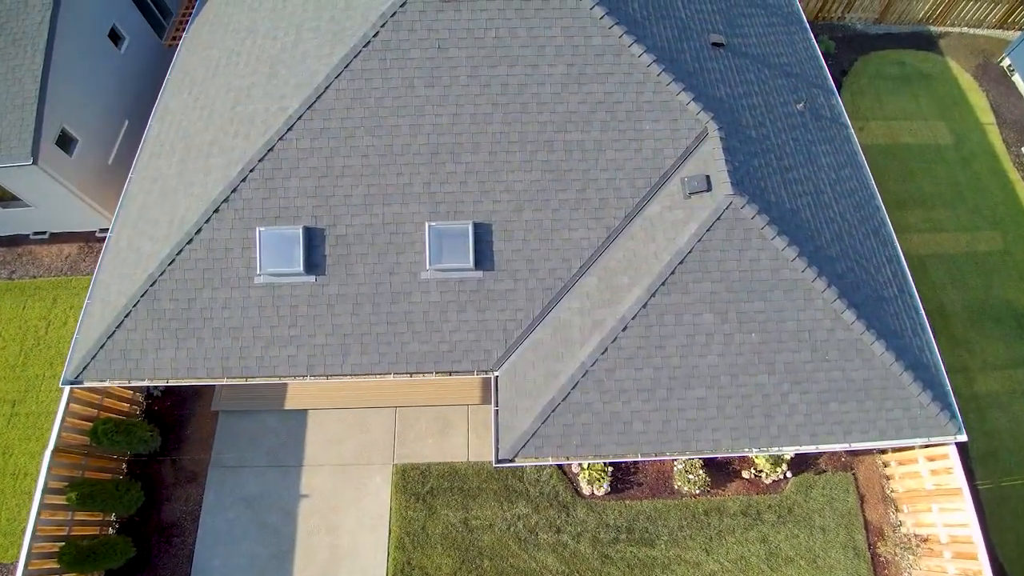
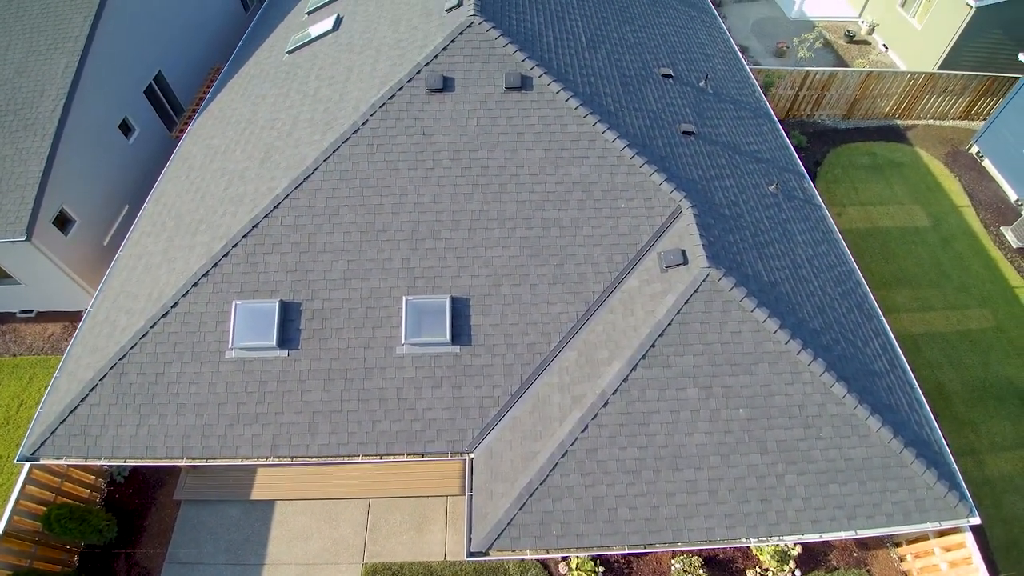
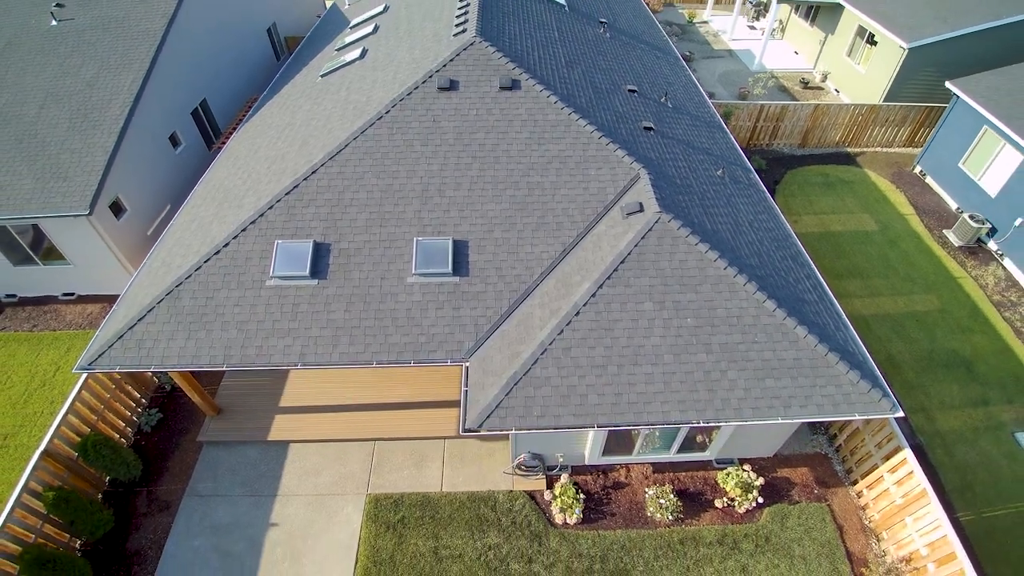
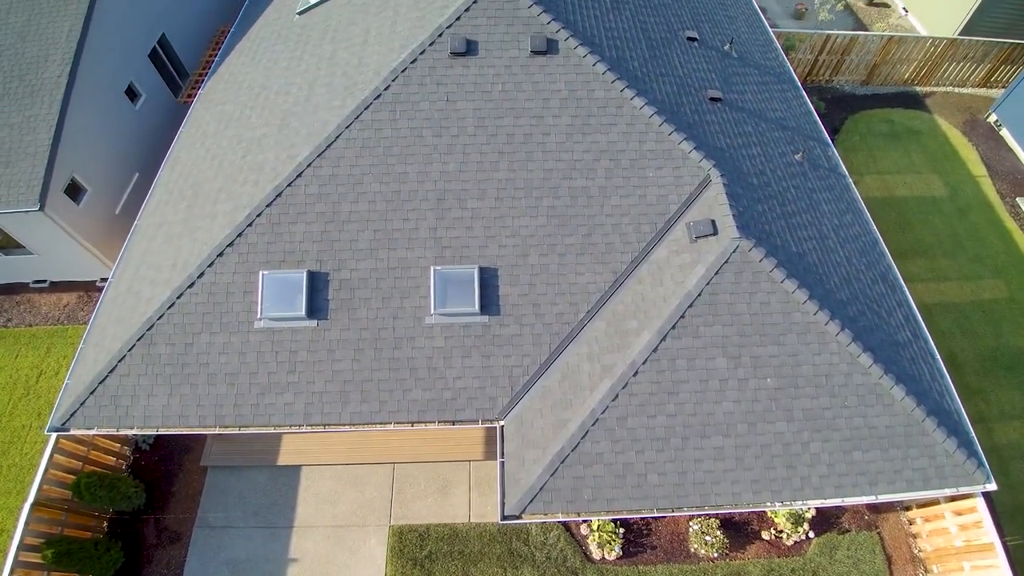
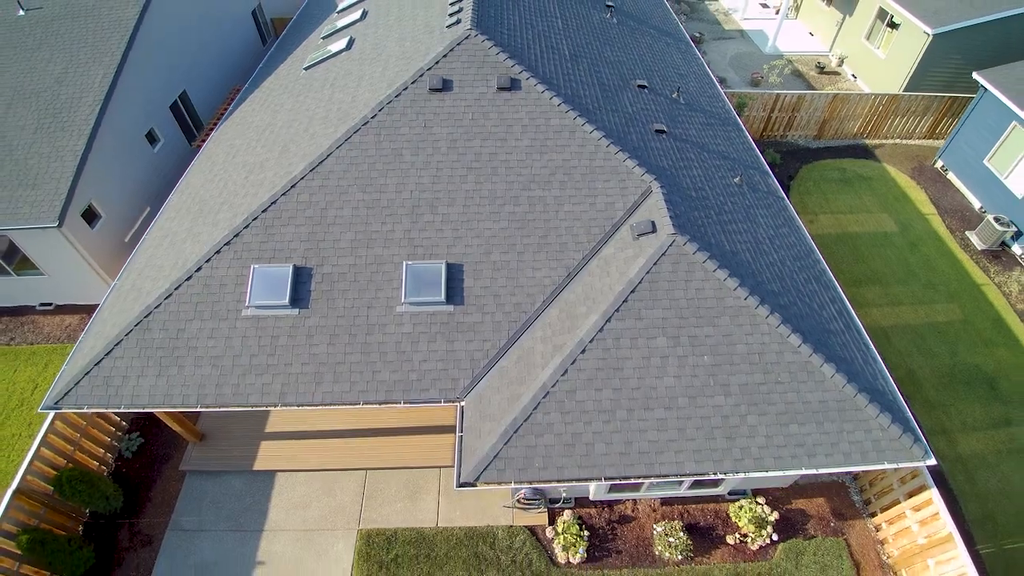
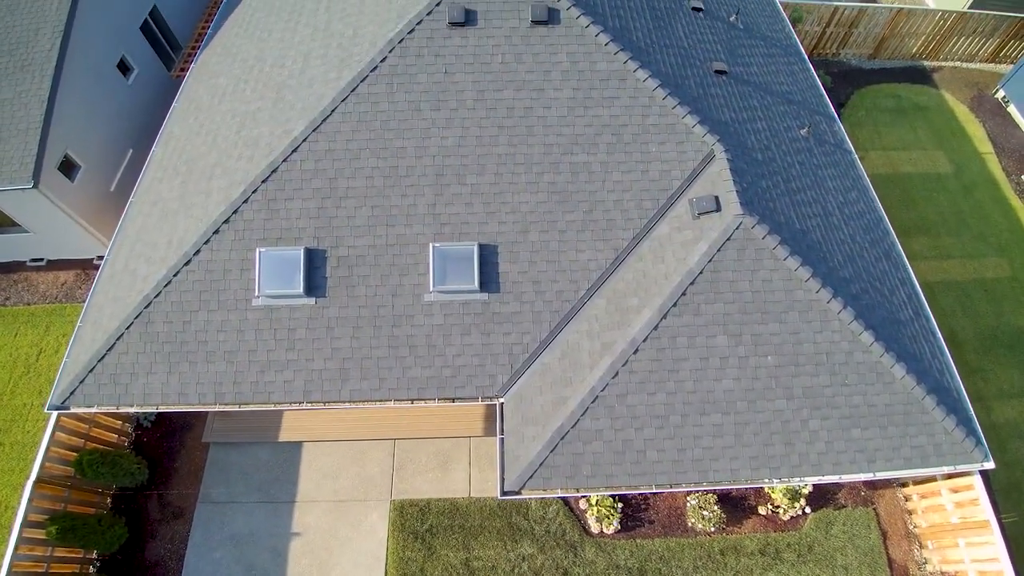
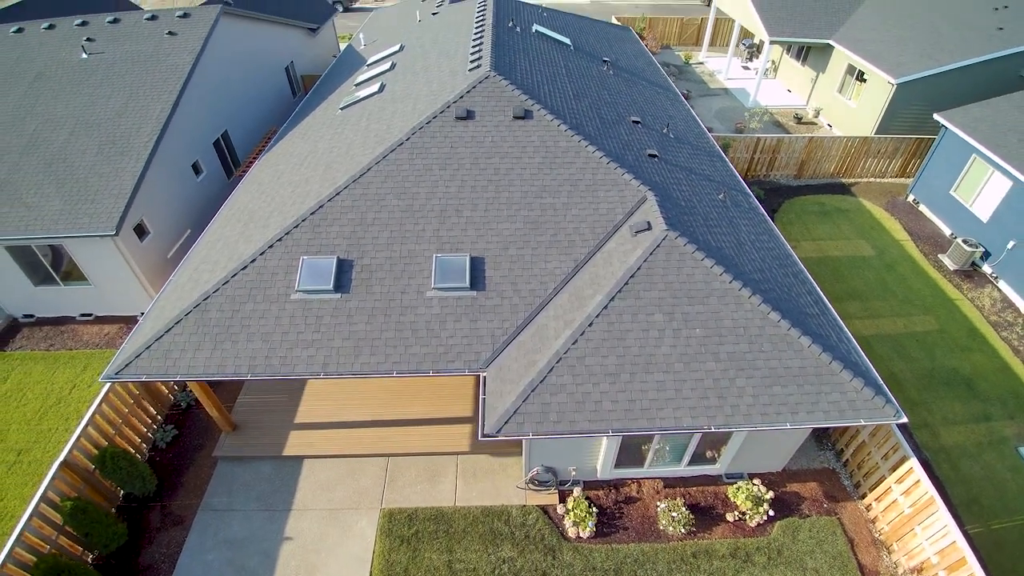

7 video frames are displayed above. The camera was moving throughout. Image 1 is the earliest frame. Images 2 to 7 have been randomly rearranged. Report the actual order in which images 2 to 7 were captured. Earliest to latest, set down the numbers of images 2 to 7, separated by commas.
6, 4, 2, 5, 3, 7
